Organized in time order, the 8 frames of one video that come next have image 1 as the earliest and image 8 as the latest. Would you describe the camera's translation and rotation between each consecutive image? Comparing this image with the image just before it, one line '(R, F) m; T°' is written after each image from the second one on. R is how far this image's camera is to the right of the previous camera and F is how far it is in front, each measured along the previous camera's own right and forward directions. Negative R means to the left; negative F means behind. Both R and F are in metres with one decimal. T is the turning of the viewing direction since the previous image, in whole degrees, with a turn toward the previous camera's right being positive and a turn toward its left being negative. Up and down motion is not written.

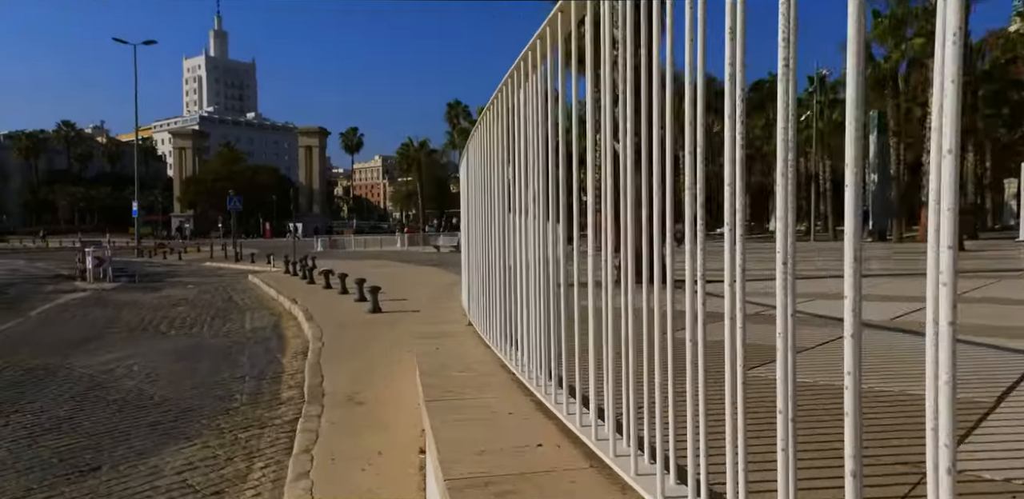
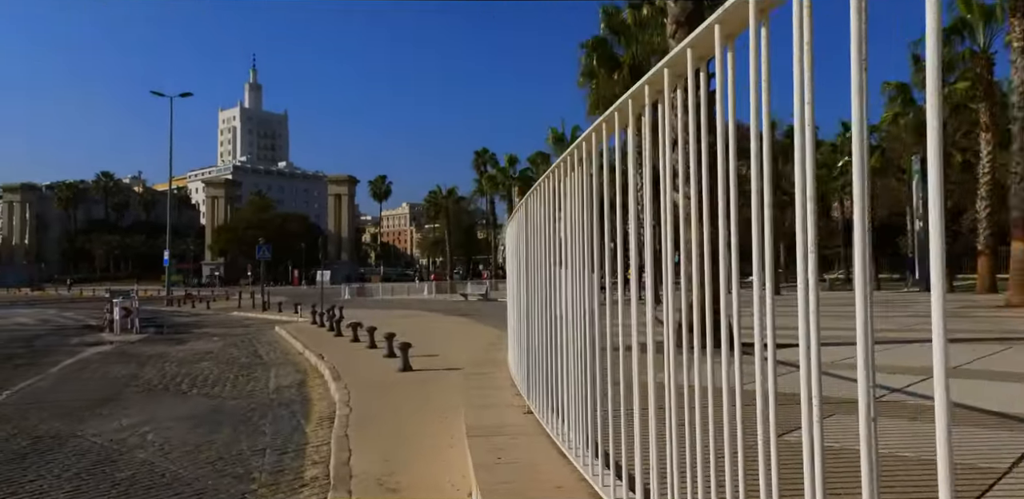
(-0.2, +0.6) m; -2°
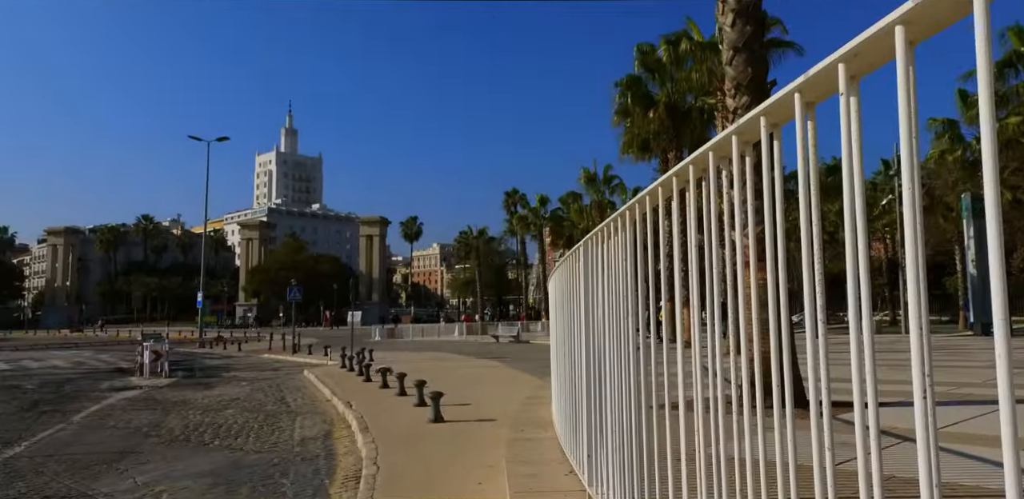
(-0.1, +0.5) m; -3°
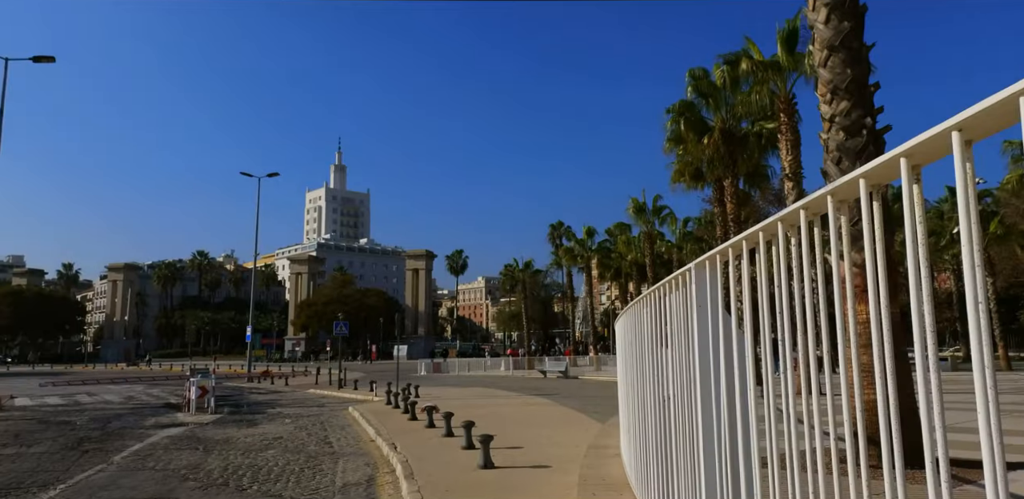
(-0.1, +0.6) m; -4°
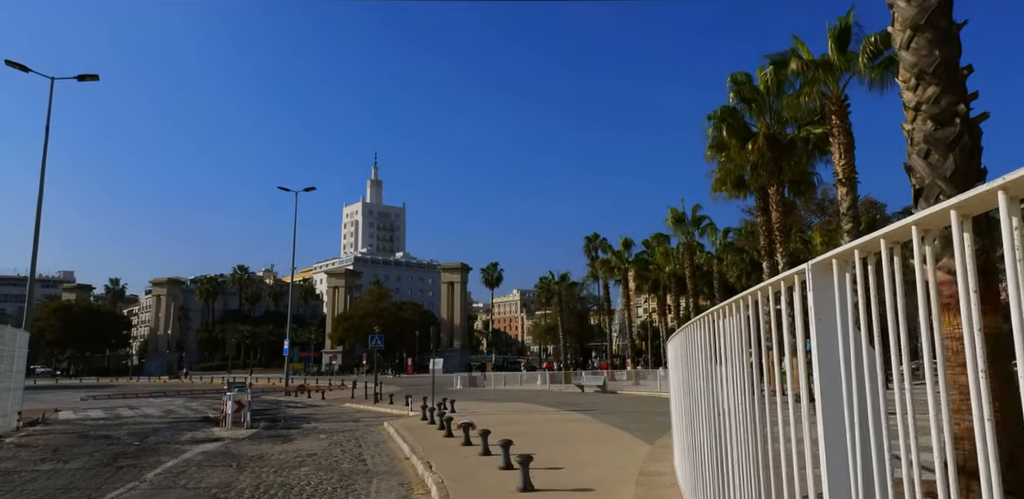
(-0.1, +0.4) m; -3°
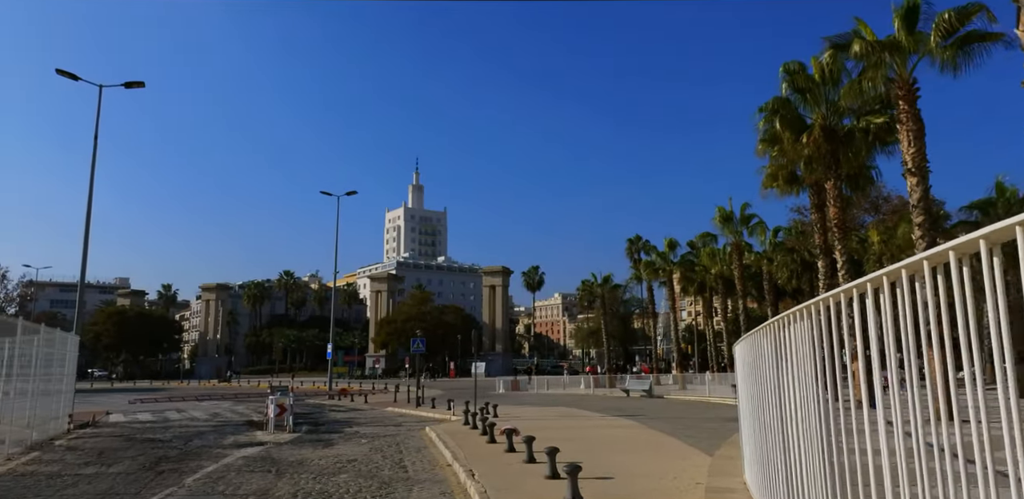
(-0.1, +0.5) m; -3°
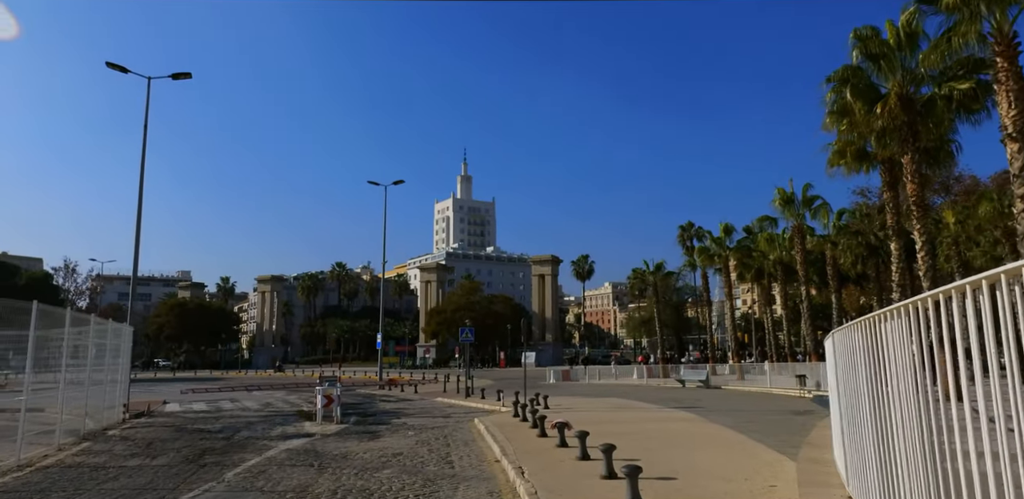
(0.0, +0.8) m; -4°
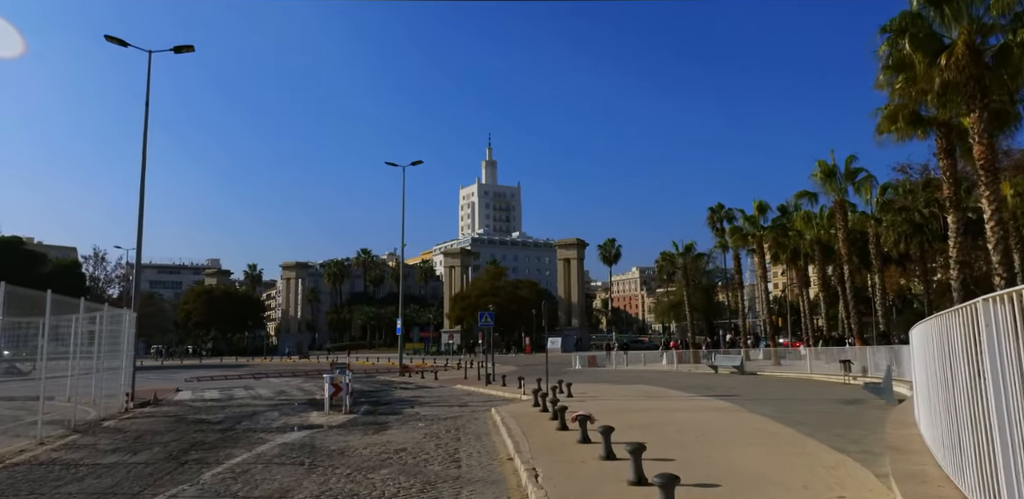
(+0.2, +1.5) m; -2°
